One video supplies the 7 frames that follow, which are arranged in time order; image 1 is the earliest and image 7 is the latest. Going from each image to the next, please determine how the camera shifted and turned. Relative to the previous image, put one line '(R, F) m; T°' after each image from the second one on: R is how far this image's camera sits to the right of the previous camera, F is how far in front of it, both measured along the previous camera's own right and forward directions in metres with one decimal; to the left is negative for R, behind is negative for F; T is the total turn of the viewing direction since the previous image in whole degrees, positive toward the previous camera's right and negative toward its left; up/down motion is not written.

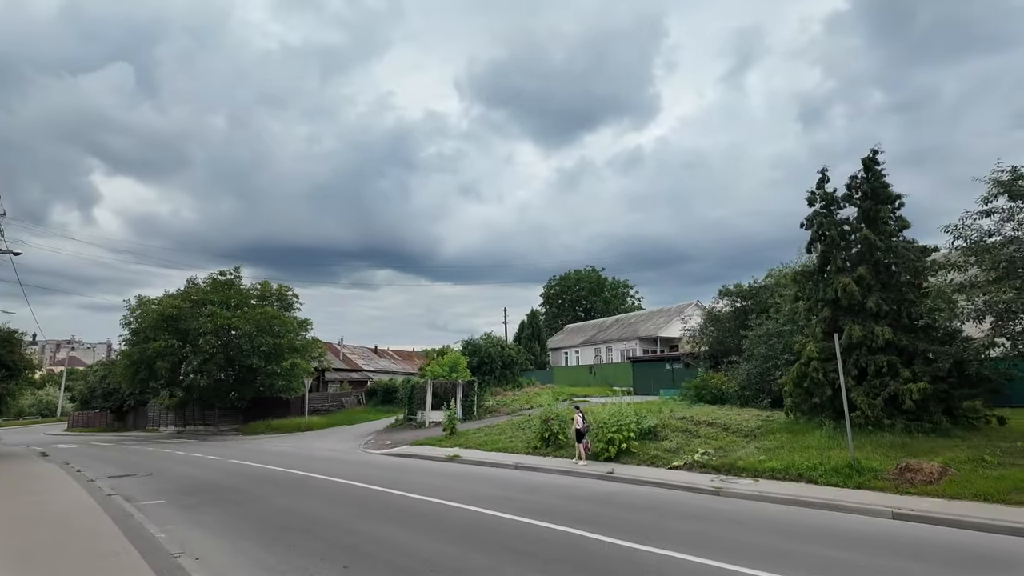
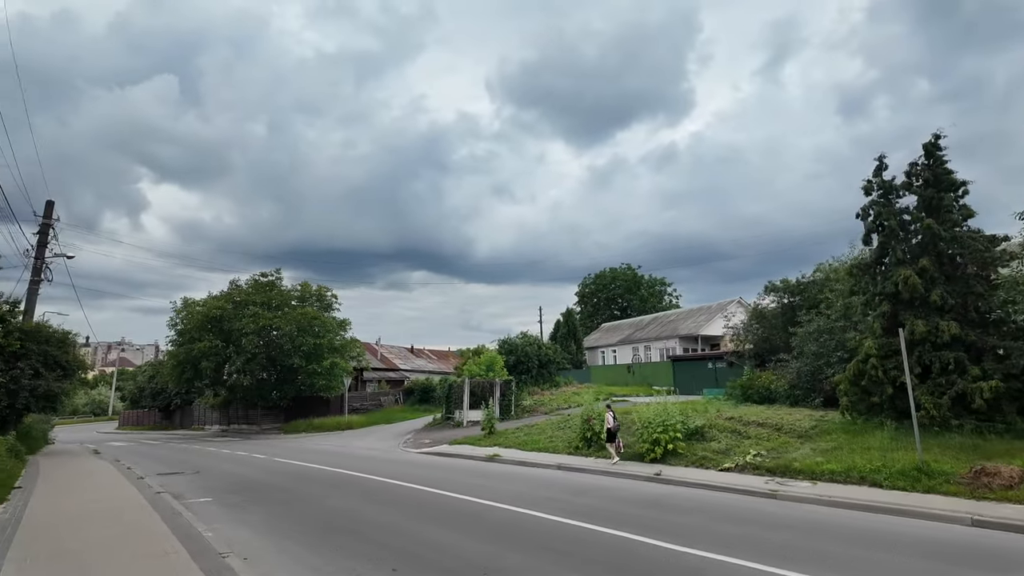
(-0.2, +0.3) m; -3°
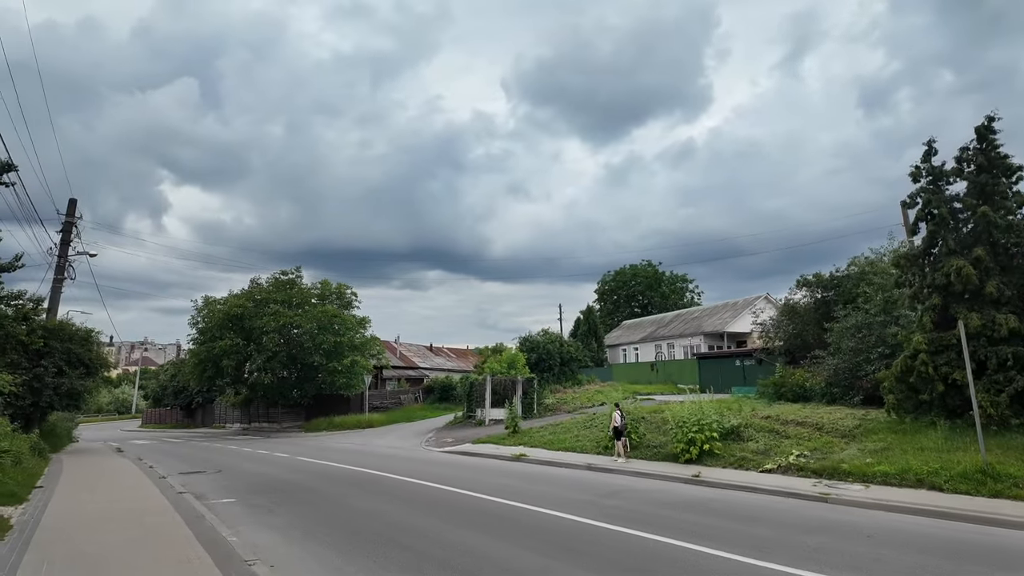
(-0.3, +0.5) m; -1°
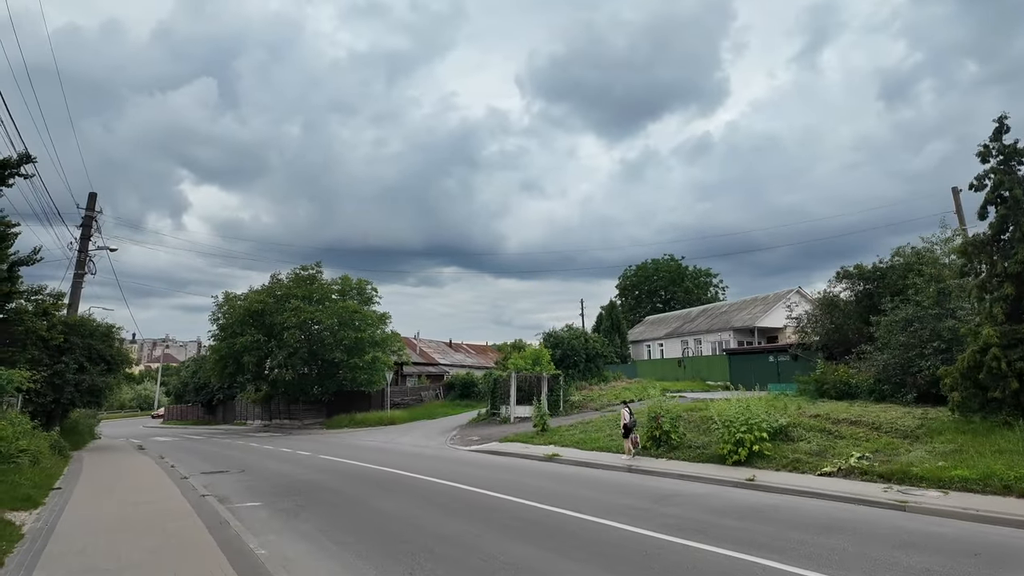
(-0.4, +0.8) m; -1°
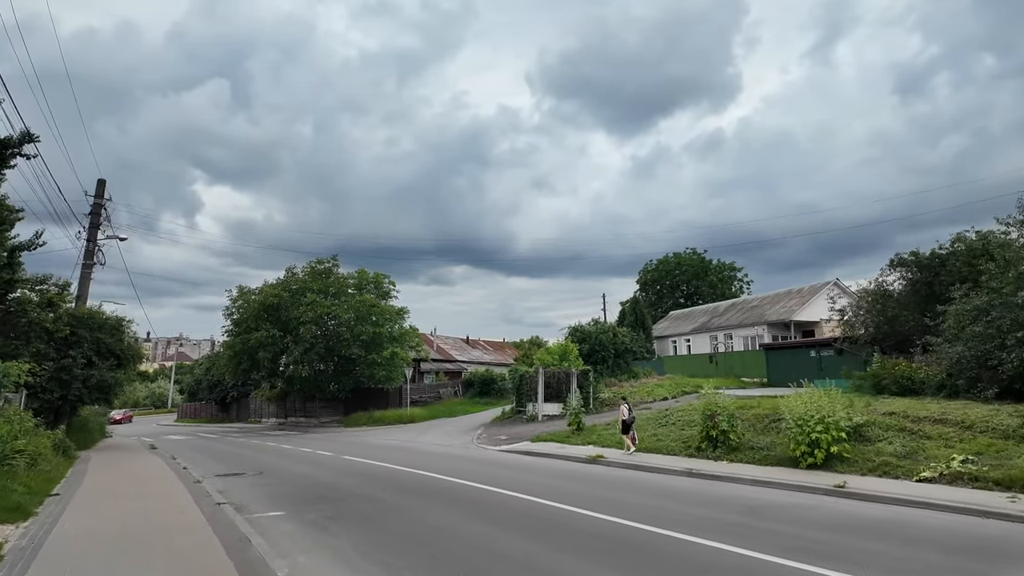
(-0.7, +1.4) m; -1°
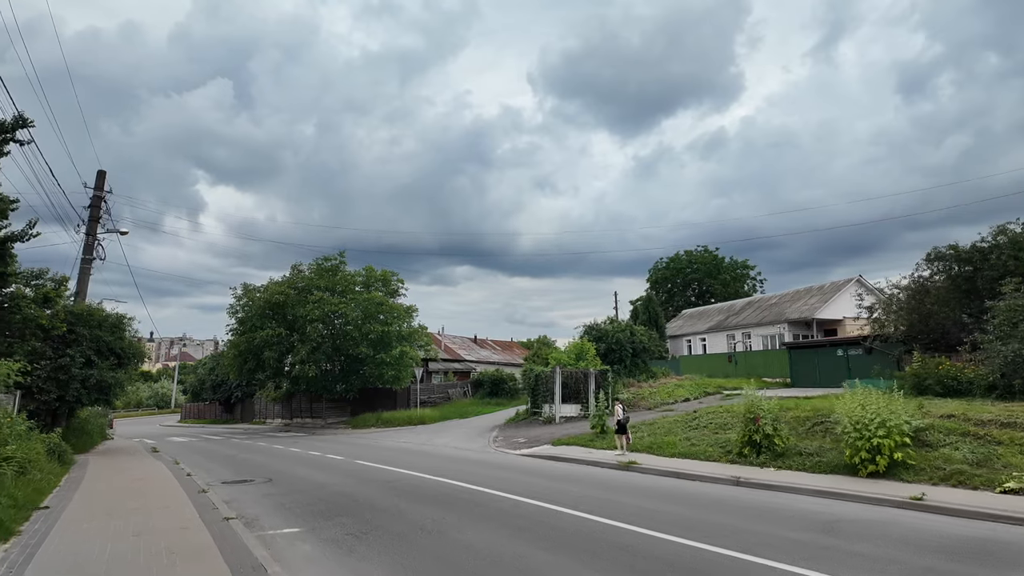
(-0.5, +1.0) m; 0°
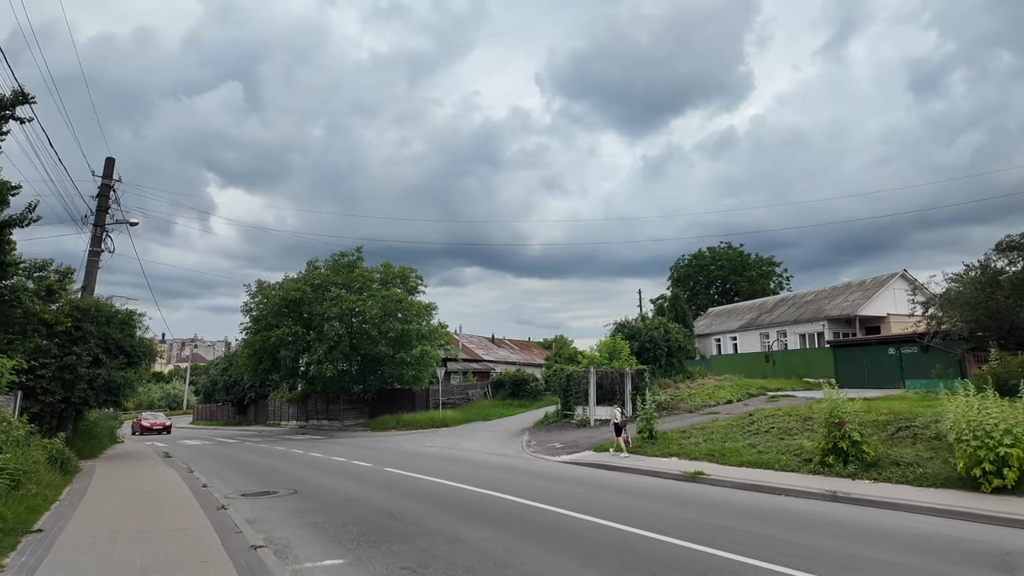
(-0.9, +1.5) m; -1°
